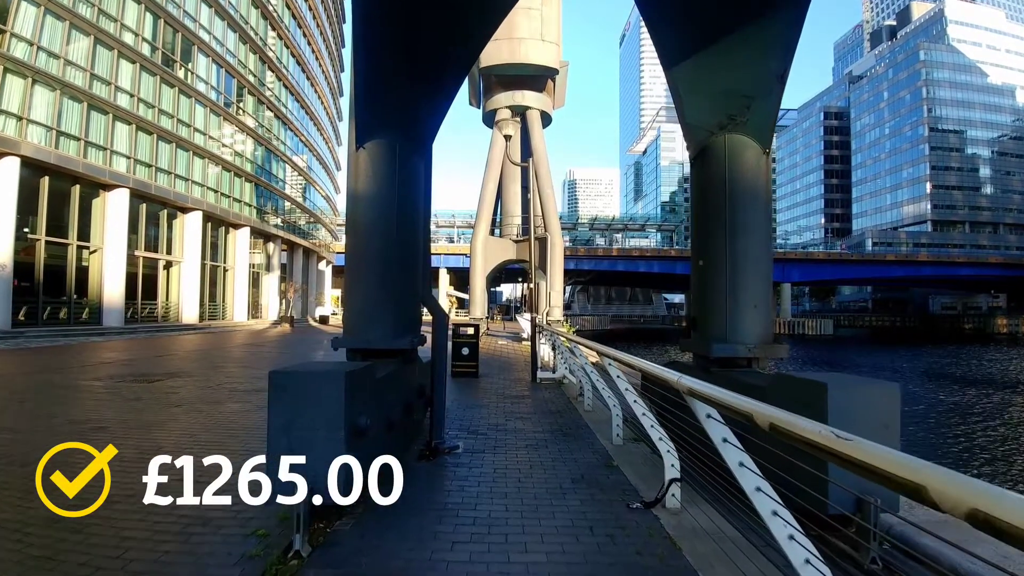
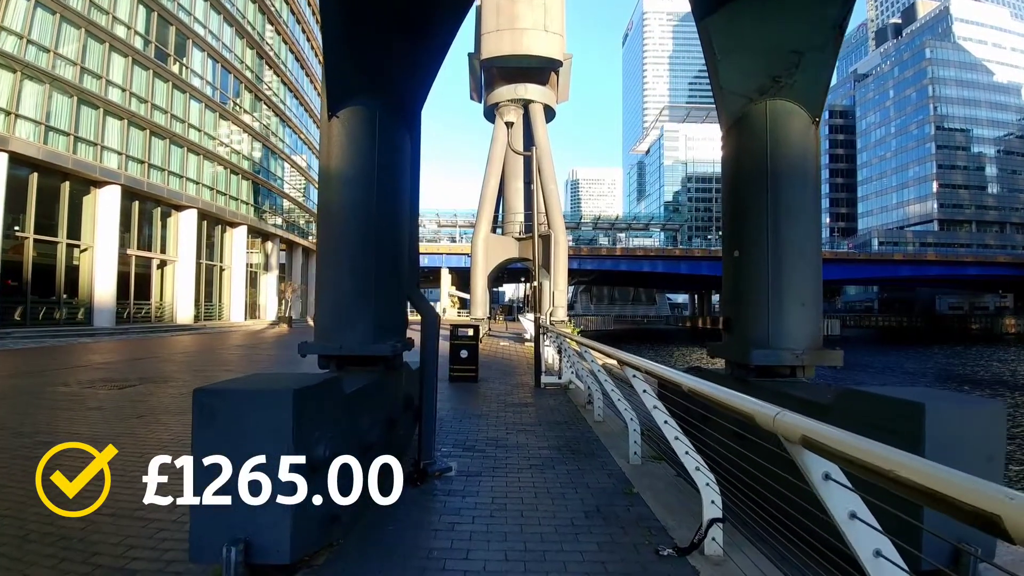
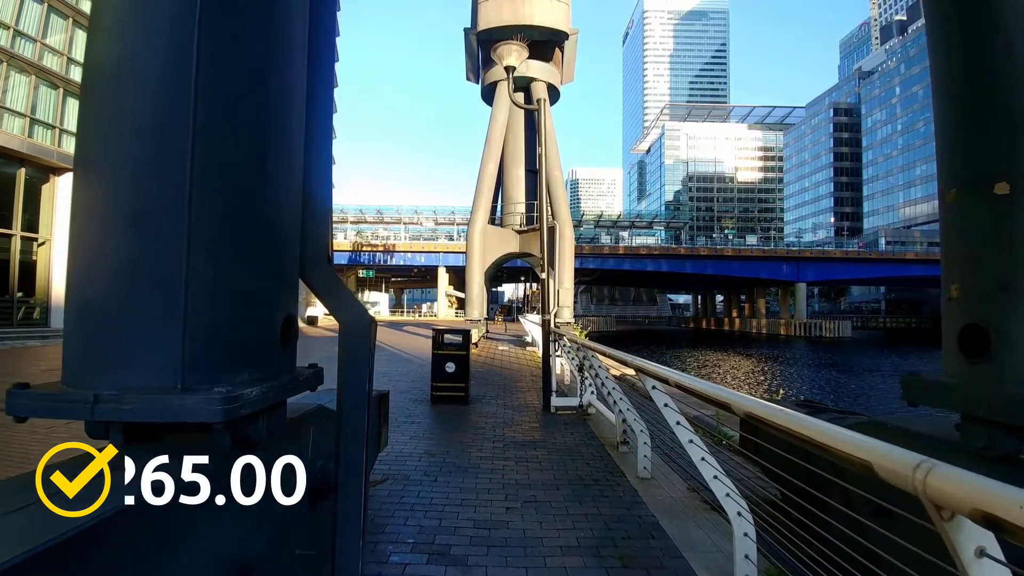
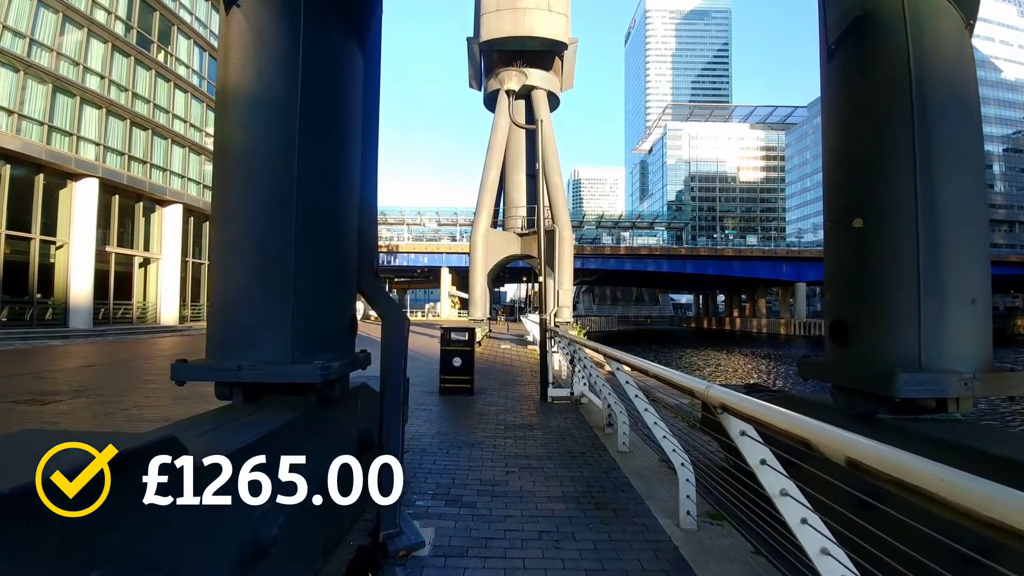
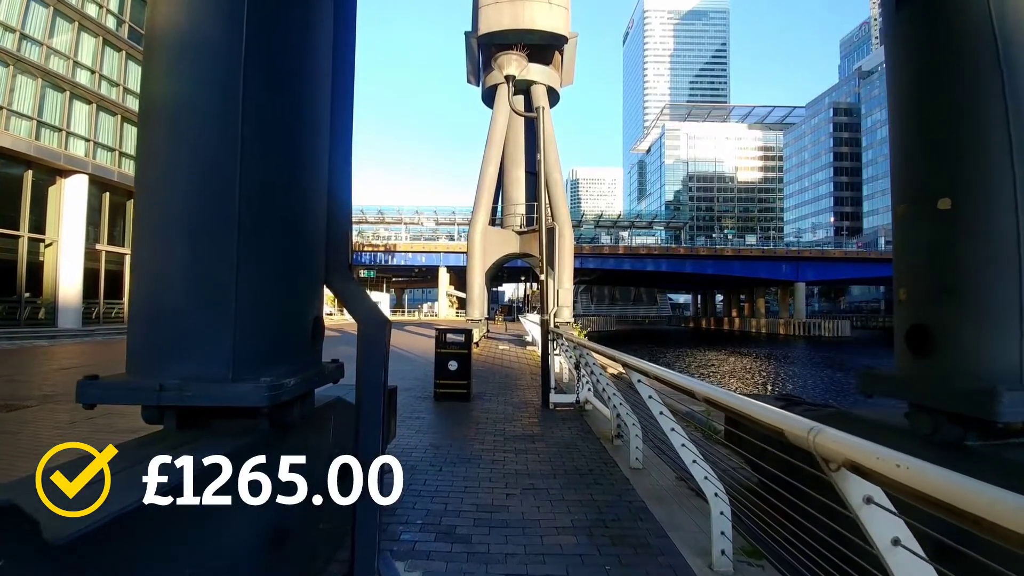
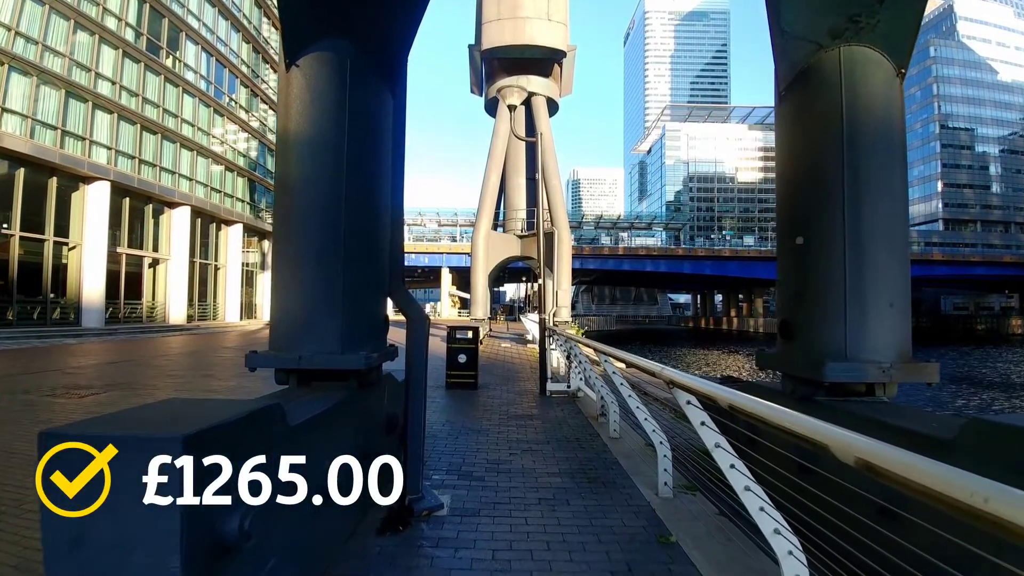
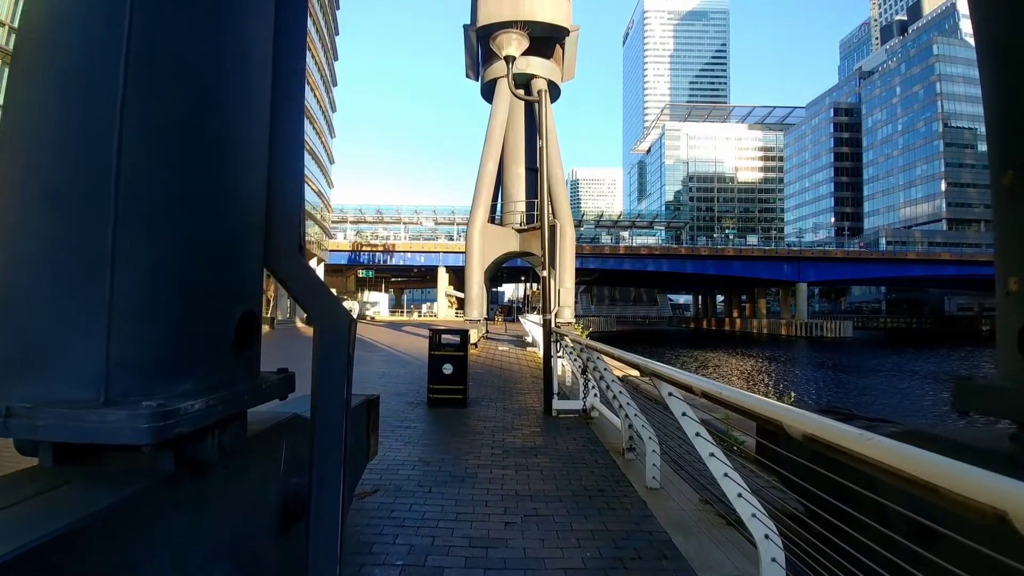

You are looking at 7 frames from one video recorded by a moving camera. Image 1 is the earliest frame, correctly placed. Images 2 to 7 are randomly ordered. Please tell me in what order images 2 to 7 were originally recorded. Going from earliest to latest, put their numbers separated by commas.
2, 6, 4, 5, 3, 7
